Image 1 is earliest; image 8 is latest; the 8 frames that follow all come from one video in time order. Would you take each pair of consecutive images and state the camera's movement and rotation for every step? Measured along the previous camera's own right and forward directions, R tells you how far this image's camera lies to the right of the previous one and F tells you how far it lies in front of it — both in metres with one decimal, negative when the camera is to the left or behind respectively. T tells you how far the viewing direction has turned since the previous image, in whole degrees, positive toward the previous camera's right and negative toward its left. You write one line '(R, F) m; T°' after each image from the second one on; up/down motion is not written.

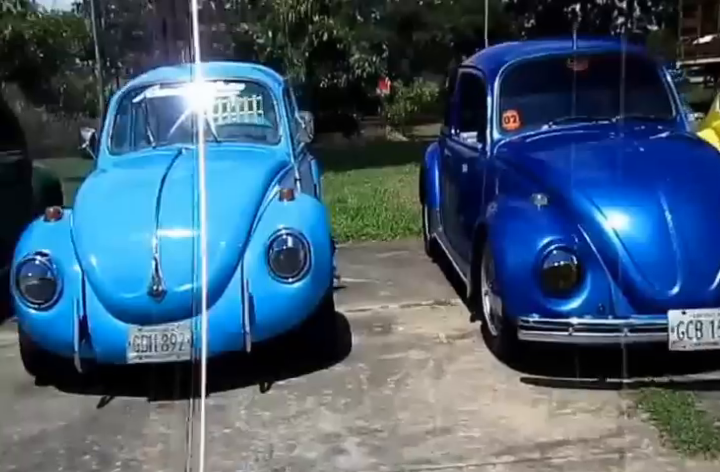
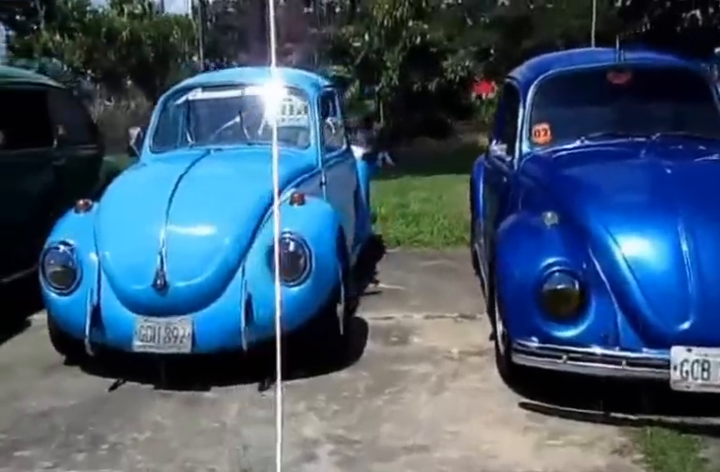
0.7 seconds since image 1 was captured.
(+0.6, +0.1) m; -9°
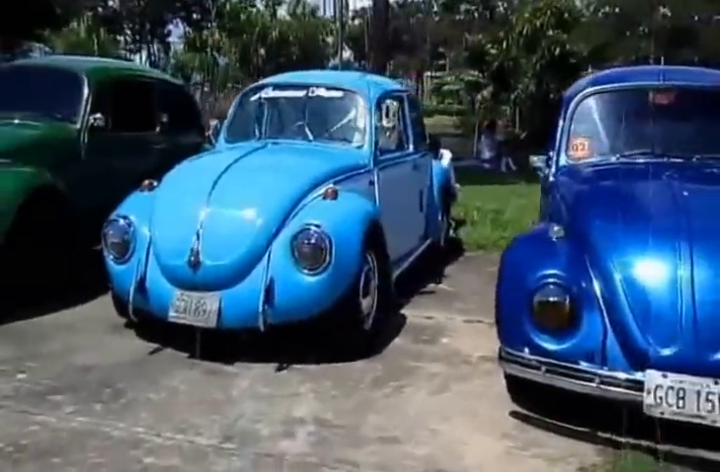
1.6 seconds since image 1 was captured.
(+0.8, -0.1) m; -12°
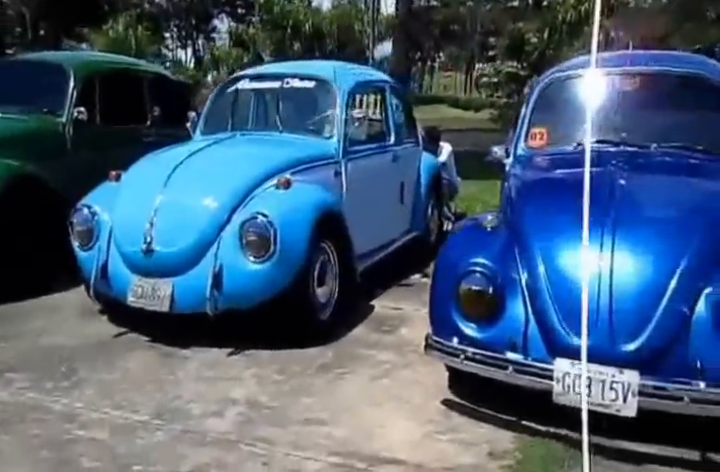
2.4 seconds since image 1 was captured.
(+0.7, -0.1) m; -5°
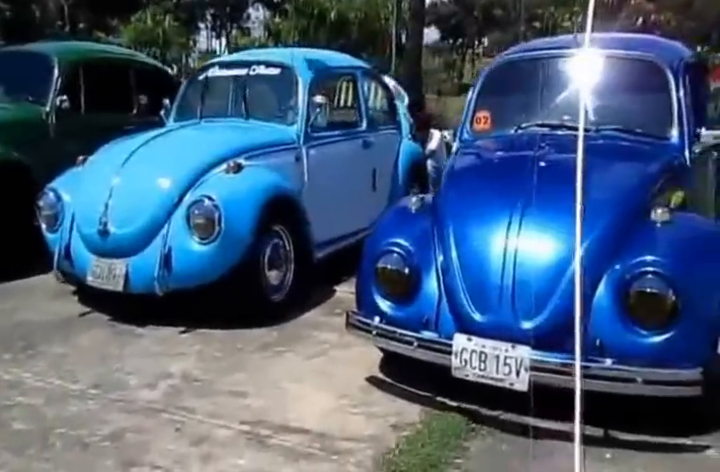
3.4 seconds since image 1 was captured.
(+0.7, -0.1) m; -4°
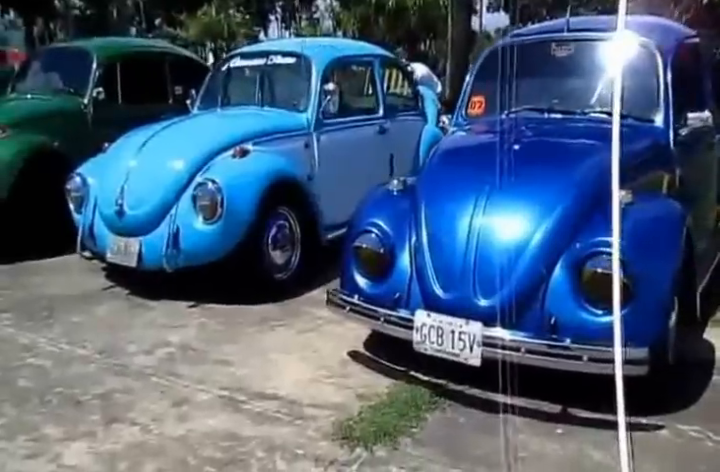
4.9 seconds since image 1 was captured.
(+0.6, -0.2) m; -6°
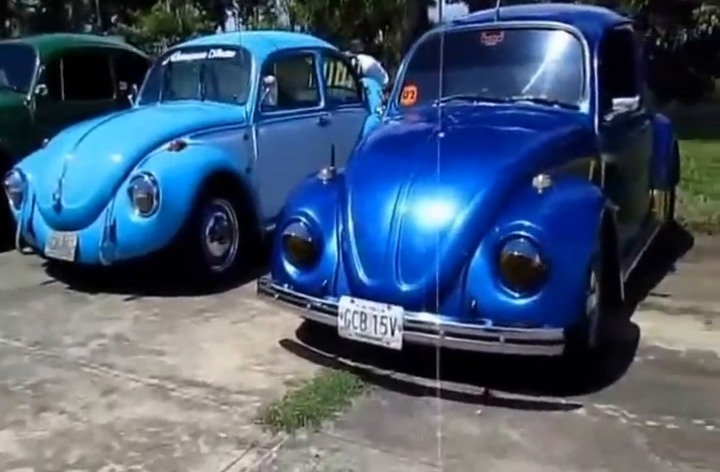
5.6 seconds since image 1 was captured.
(+0.2, -0.1) m; +2°
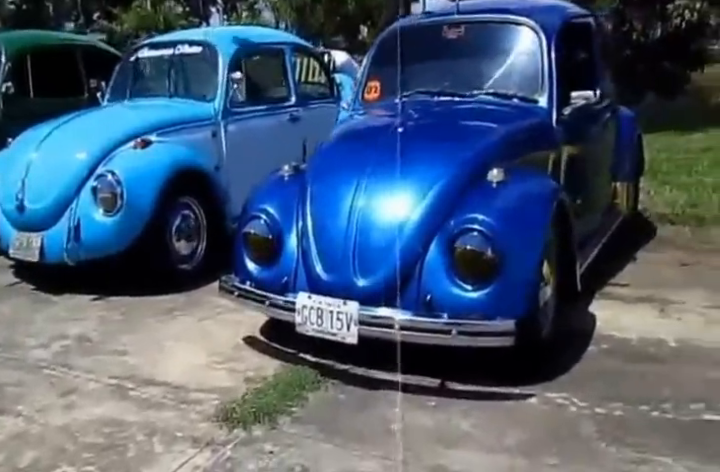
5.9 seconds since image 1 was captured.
(+0.2, 0.0) m; 0°
